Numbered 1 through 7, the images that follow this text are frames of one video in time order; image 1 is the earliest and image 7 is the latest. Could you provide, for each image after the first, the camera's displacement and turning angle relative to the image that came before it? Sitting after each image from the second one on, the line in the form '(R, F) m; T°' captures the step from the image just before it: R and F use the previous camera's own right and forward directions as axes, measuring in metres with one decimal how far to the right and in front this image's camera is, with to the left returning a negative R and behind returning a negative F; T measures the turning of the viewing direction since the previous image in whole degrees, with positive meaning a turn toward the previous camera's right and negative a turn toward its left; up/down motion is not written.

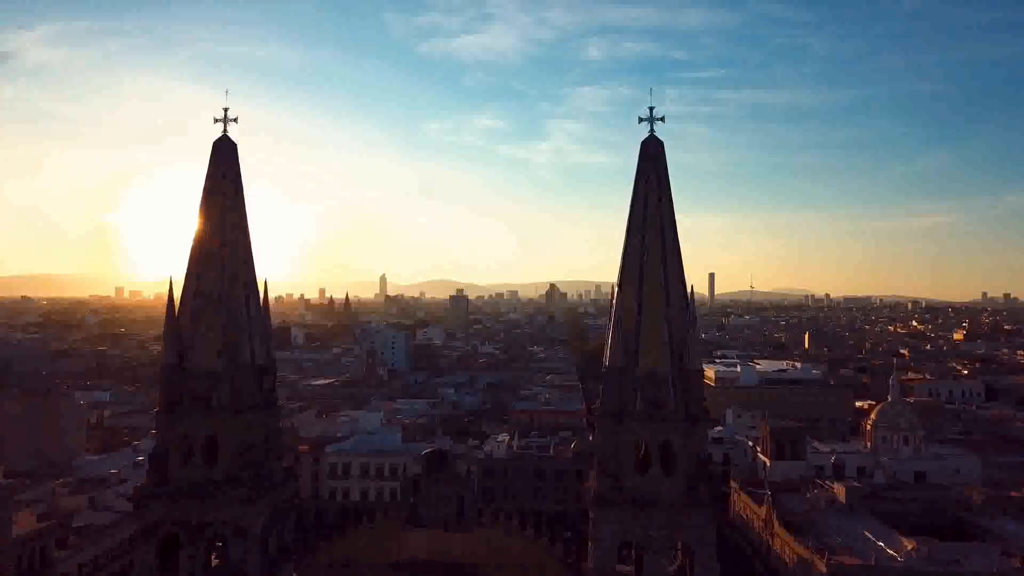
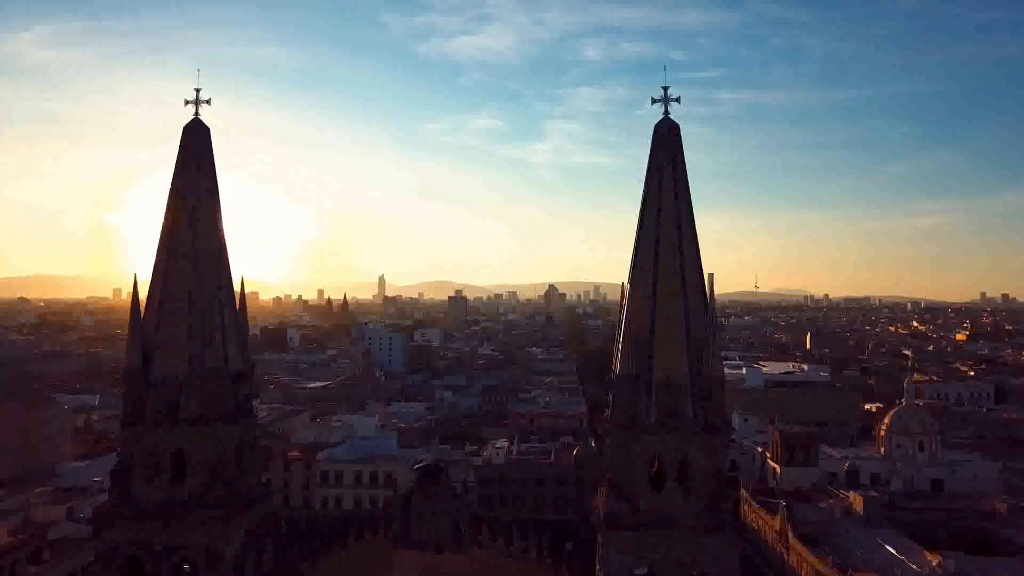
(0.0, +1.1) m; 0°
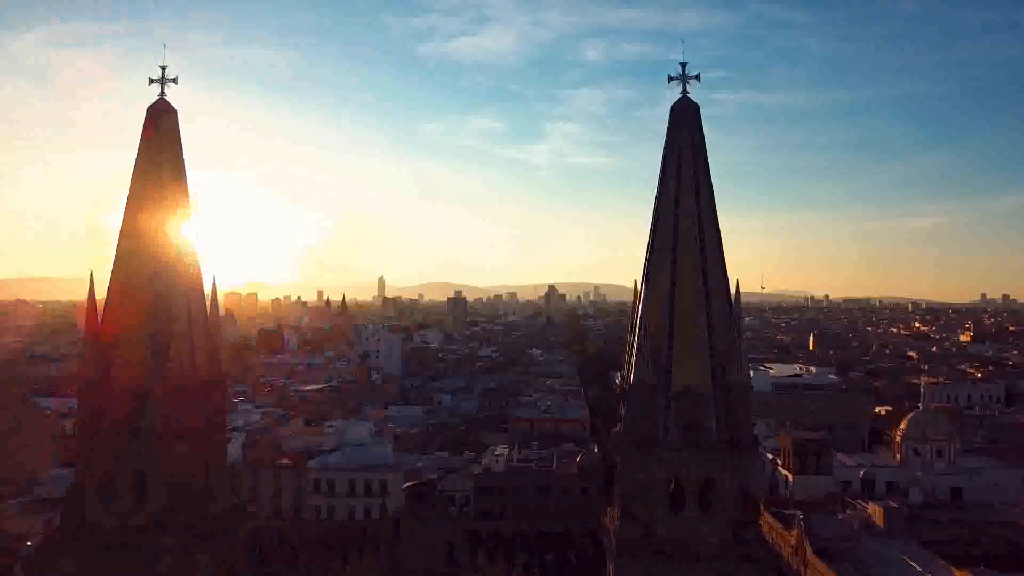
(0.0, +1.1) m; 0°
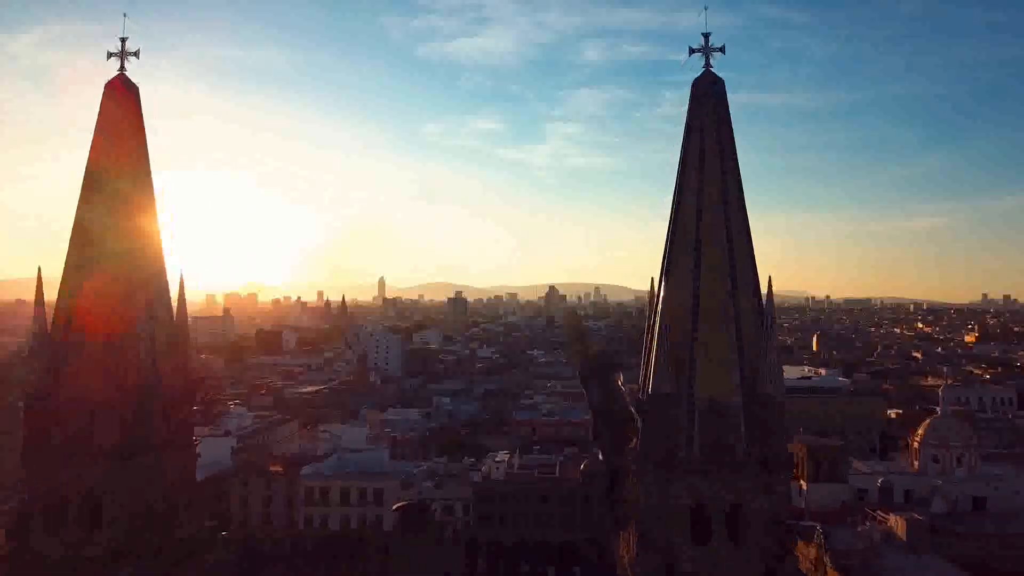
(0.0, +1.1) m; 0°
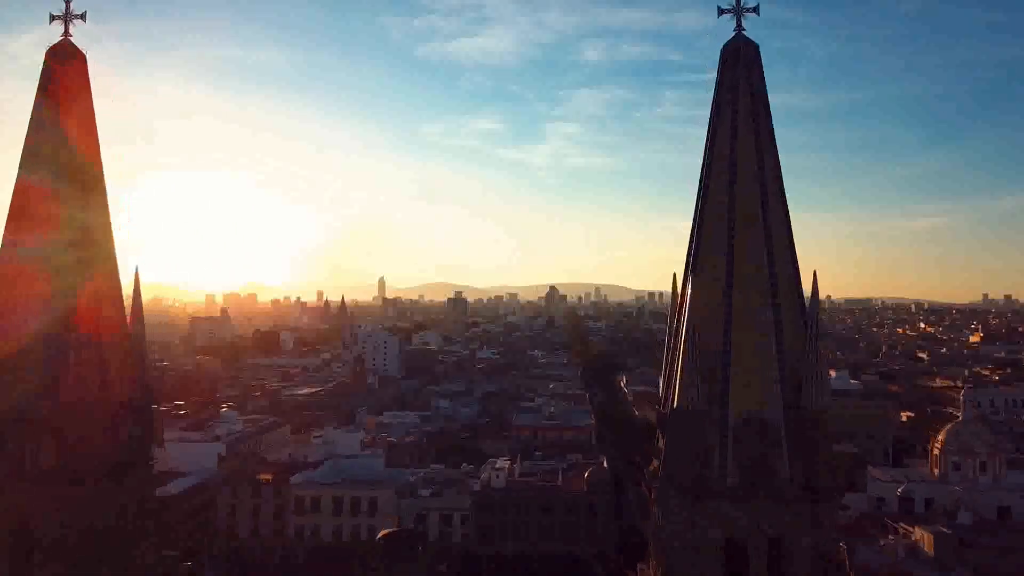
(0.0, +1.2) m; 0°
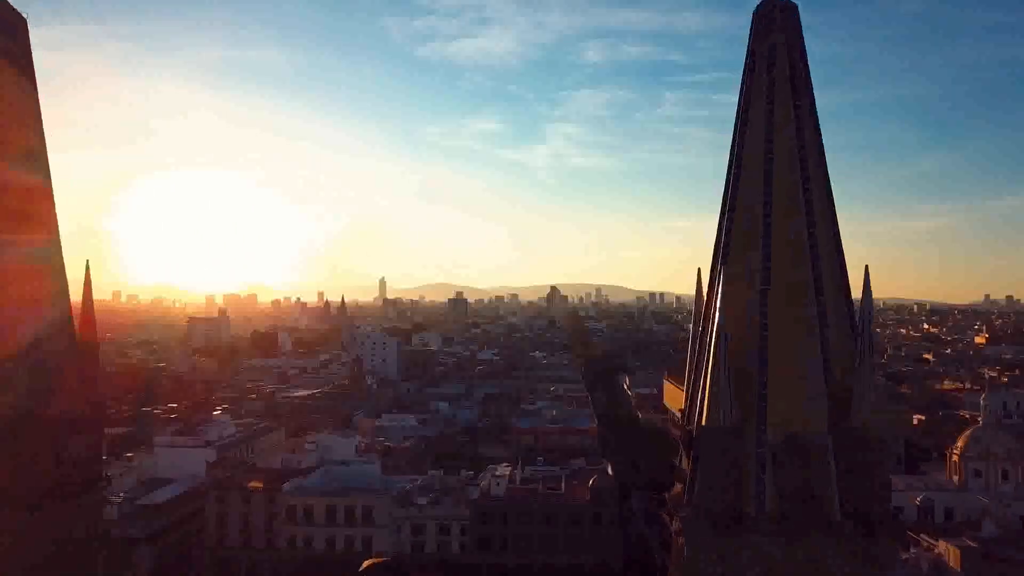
(0.0, +1.0) m; 0°
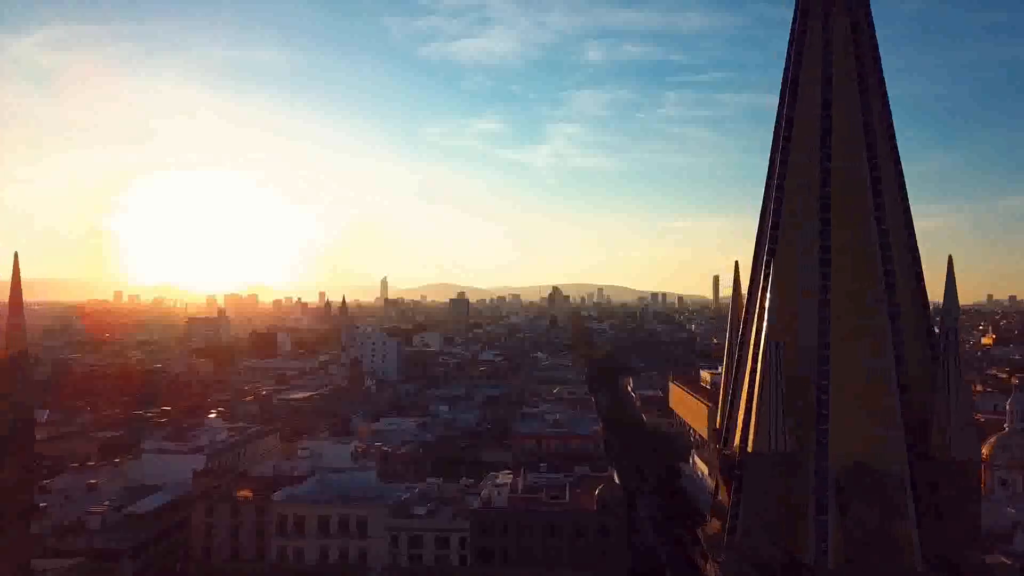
(0.0, +1.1) m; 0°
